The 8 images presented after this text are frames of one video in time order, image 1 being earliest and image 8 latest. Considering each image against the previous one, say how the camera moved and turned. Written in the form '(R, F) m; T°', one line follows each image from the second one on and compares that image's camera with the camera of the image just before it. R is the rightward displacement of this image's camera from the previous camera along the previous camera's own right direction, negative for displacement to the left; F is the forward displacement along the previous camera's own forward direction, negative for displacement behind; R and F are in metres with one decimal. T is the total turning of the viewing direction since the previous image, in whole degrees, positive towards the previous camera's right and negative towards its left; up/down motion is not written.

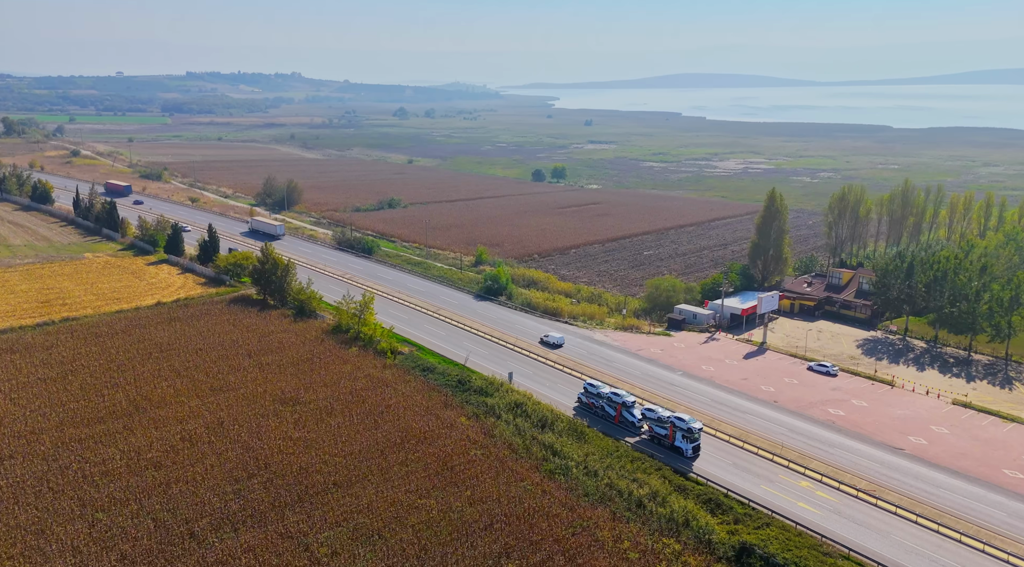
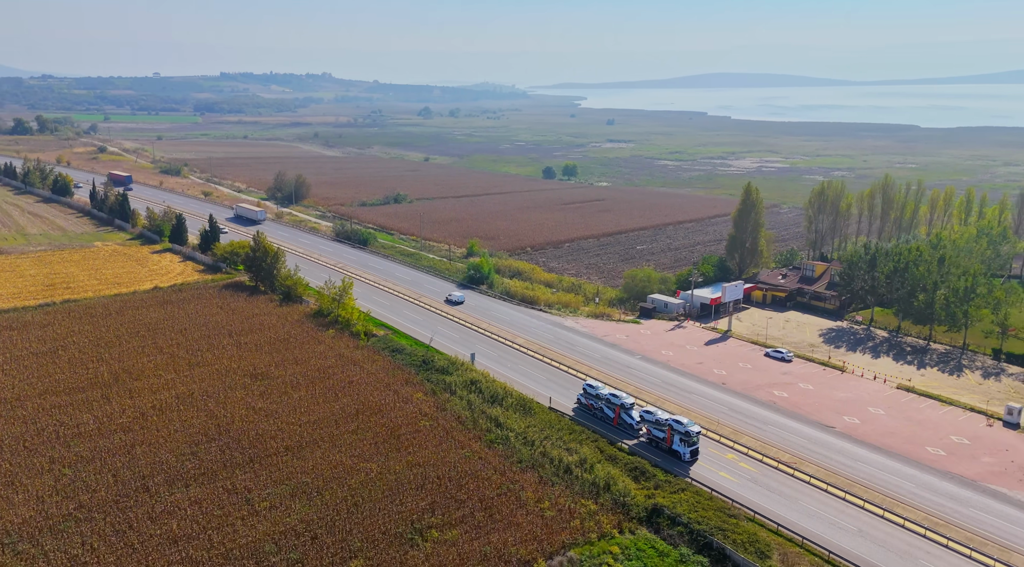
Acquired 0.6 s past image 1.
(+3.6, -2.0) m; -2°
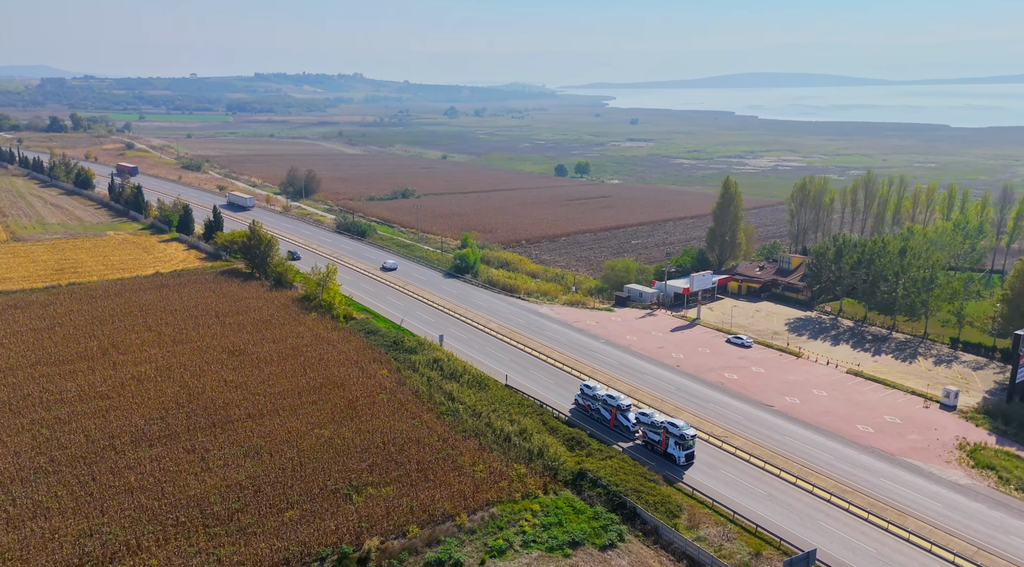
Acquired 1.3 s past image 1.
(+3.6, -2.0) m; -2°
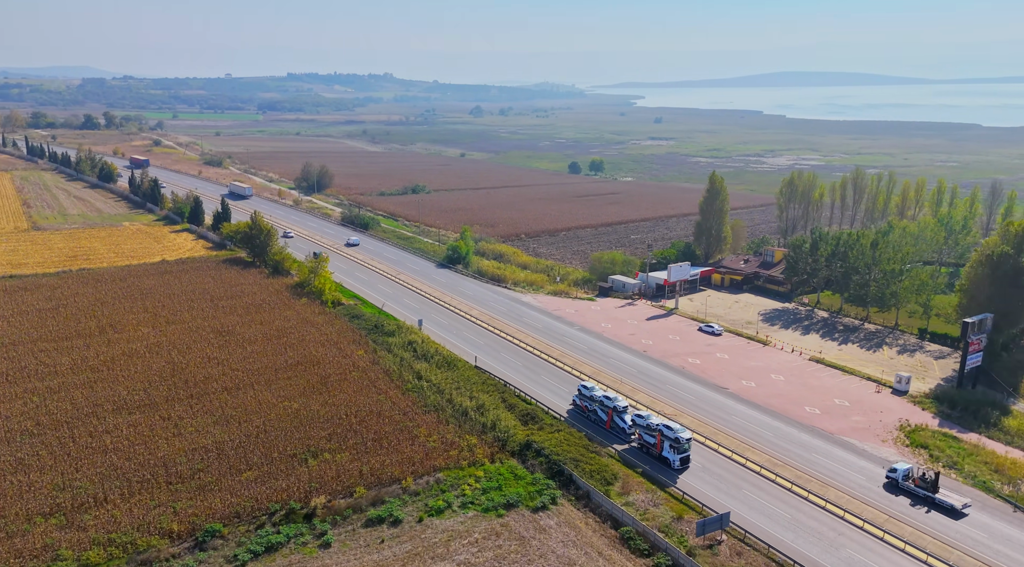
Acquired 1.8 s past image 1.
(+3.2, -1.8) m; -2°
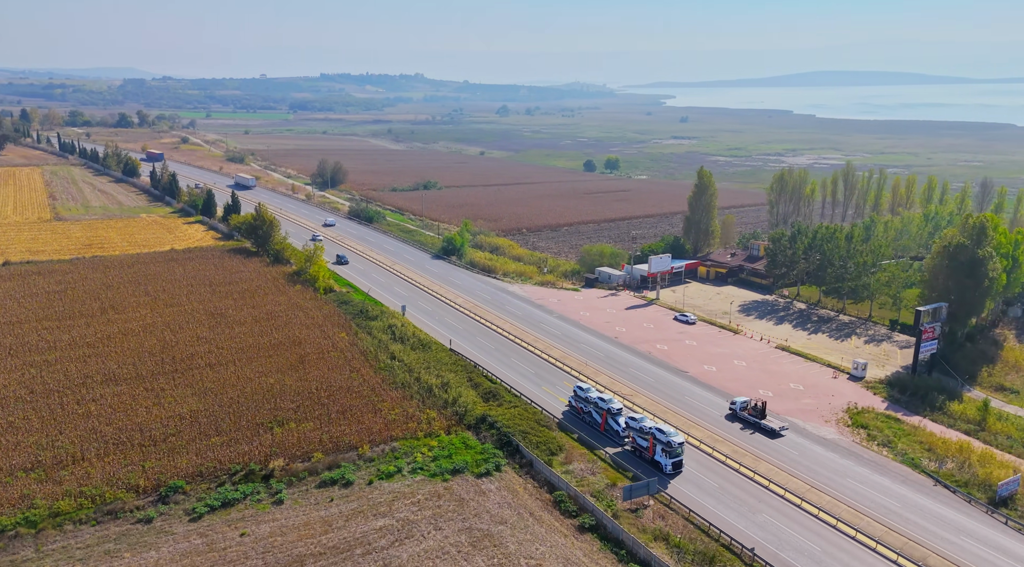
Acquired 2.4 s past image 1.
(+3.1, -1.8) m; -2°
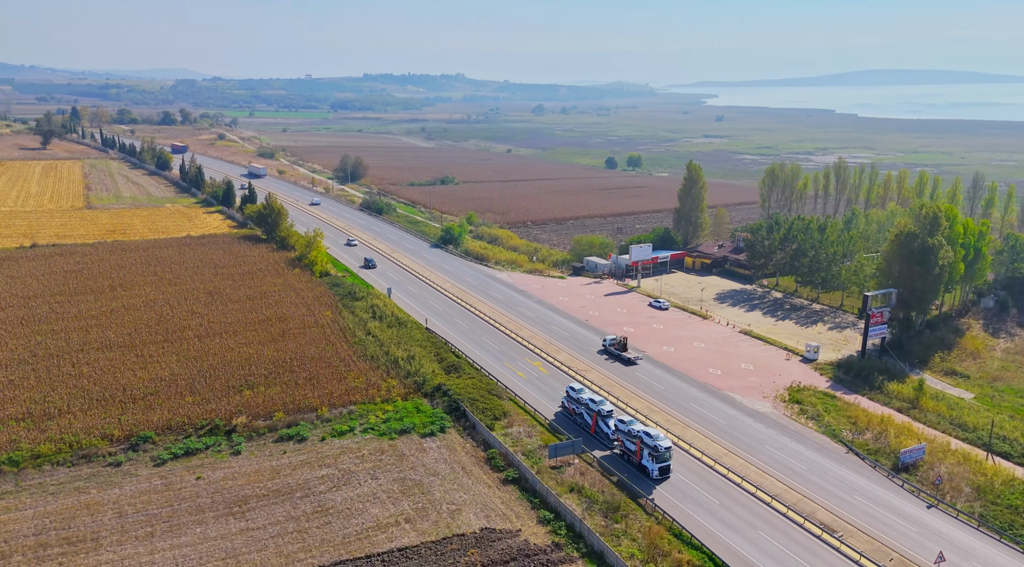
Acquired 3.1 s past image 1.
(+3.9, -2.3) m; -3°
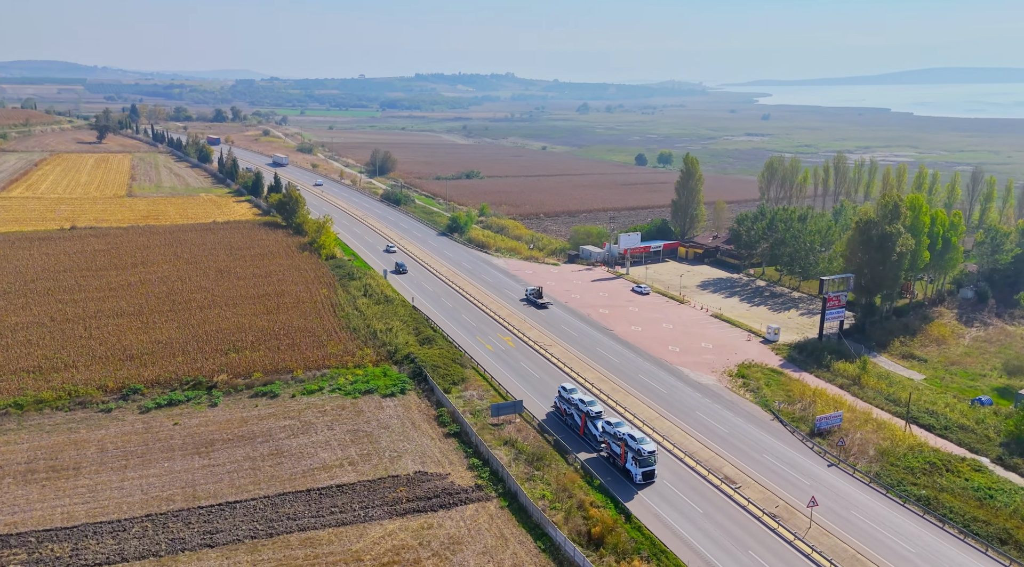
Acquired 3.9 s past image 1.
(+4.2, -2.6) m; -4°
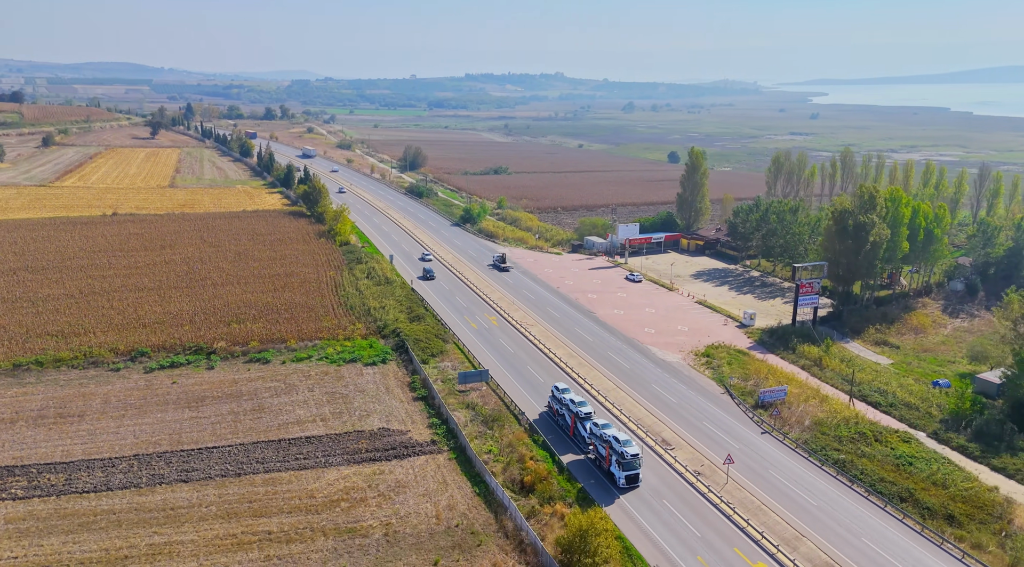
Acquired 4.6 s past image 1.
(+3.6, -2.3) m; -3°
